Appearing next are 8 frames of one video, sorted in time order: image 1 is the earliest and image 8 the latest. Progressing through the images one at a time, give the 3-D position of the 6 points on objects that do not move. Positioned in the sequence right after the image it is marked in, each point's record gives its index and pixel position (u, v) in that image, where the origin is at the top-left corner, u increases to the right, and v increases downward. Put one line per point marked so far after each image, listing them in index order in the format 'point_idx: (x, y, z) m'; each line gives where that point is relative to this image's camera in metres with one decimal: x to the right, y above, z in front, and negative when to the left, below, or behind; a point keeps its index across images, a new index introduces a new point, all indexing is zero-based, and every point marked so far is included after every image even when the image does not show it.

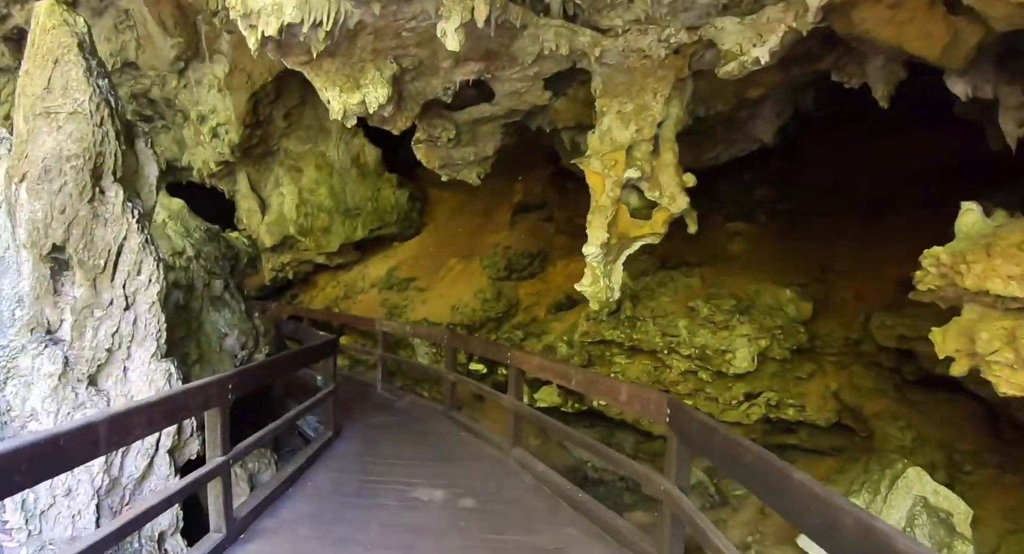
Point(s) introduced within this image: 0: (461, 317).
0: (-0.7, -0.6, +7.3) m
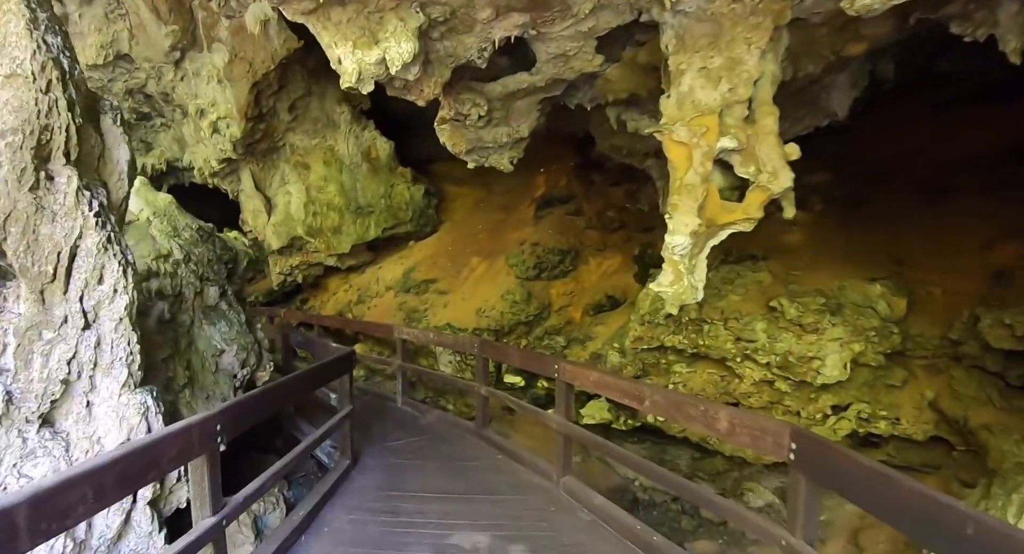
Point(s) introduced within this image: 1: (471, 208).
0: (-0.3, -0.6, +6.6) m
1: (-0.7, +0.9, +8.4) m
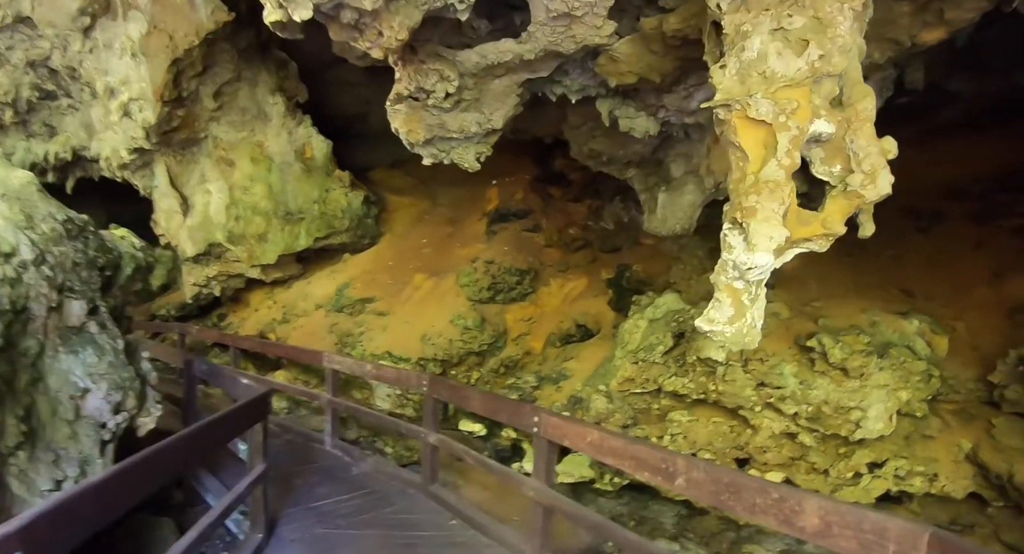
0: (-0.8, -0.8, +5.6) m
1: (-1.3, +0.7, +7.4) m
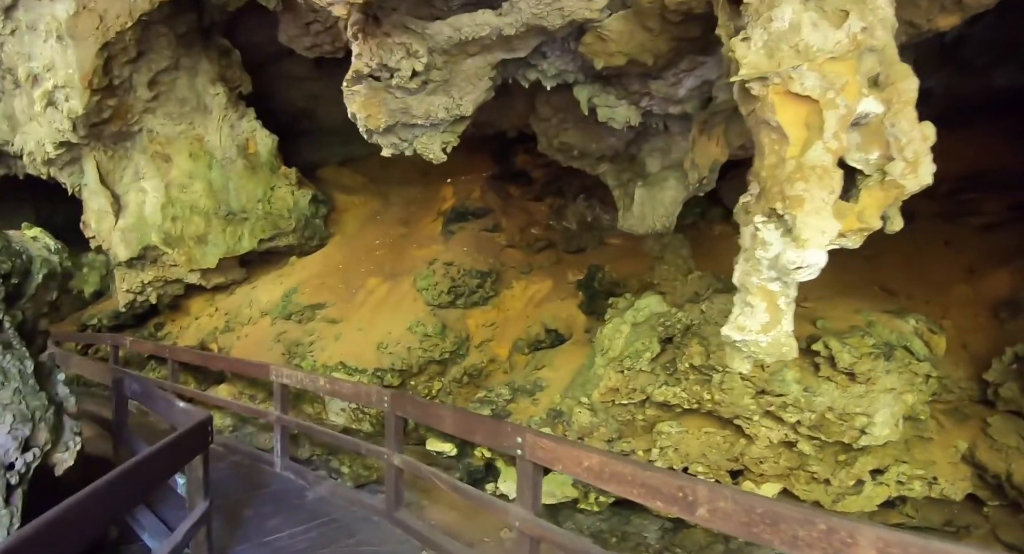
0: (-1.0, -0.8, +5.1) m
1: (-1.7, +0.7, +6.9) m
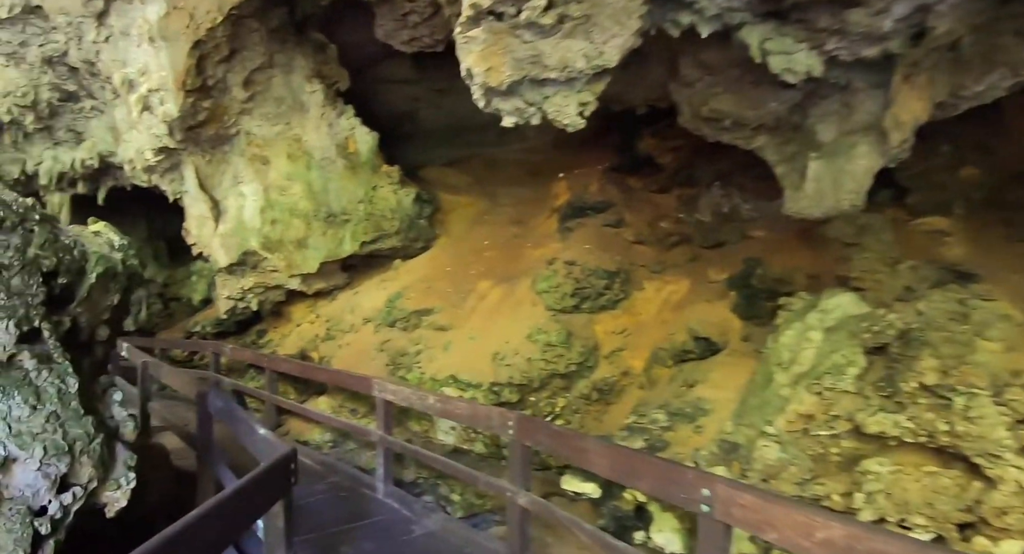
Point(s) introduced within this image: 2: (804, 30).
0: (0.0, -0.8, +4.5) m
1: (-0.4, +0.6, +6.4) m
2: (+1.5, +1.3, +2.9) m
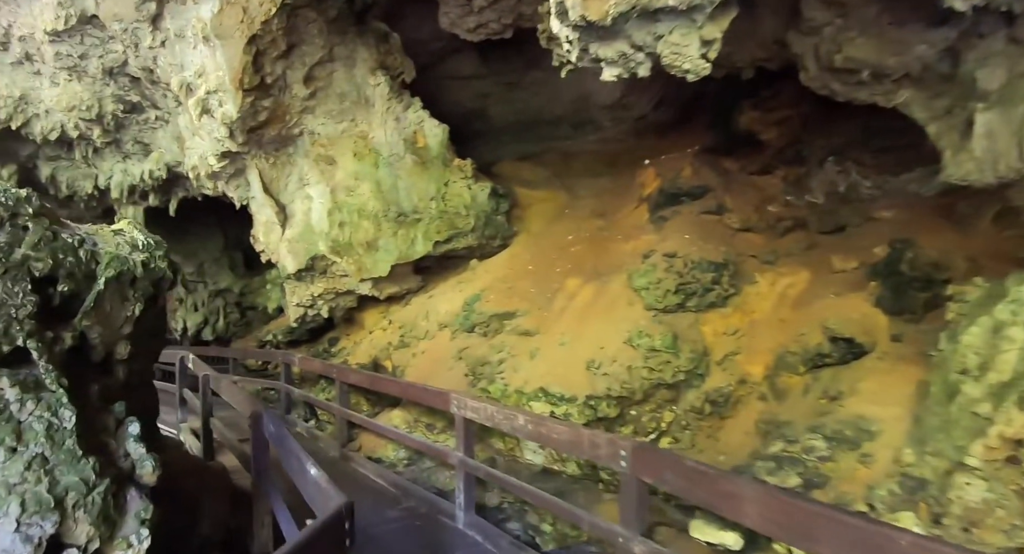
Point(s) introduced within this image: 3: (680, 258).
0: (+0.7, -0.8, +4.0) m
1: (+0.4, +0.6, +5.9) m
2: (+1.9, +1.3, +2.2) m
3: (+1.3, +0.2, +4.5) m
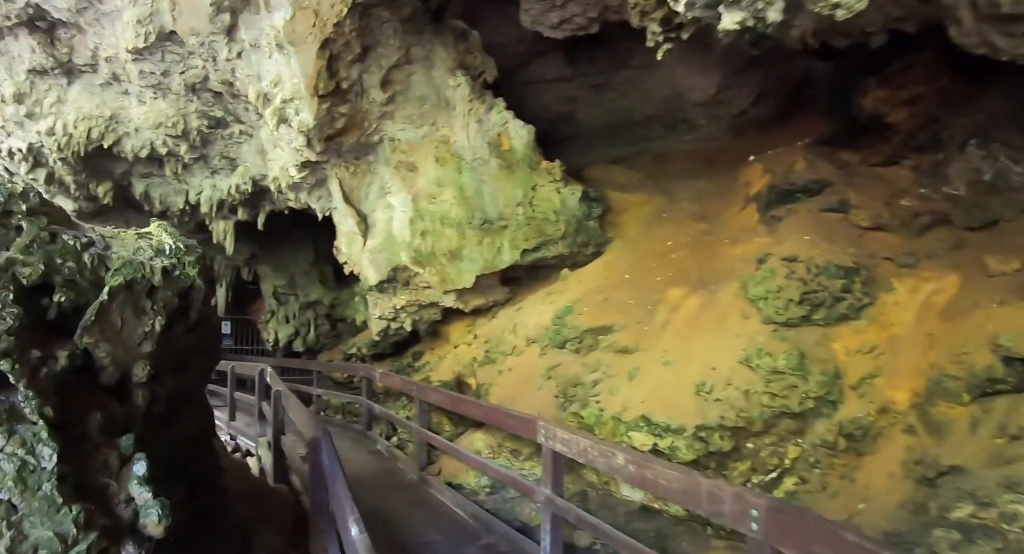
0: (+1.2, -0.8, +3.5) m
1: (+1.3, +0.5, +5.4) m
2: (+2.1, +1.3, +1.6) m
3: (+1.9, +0.1, +3.9) m
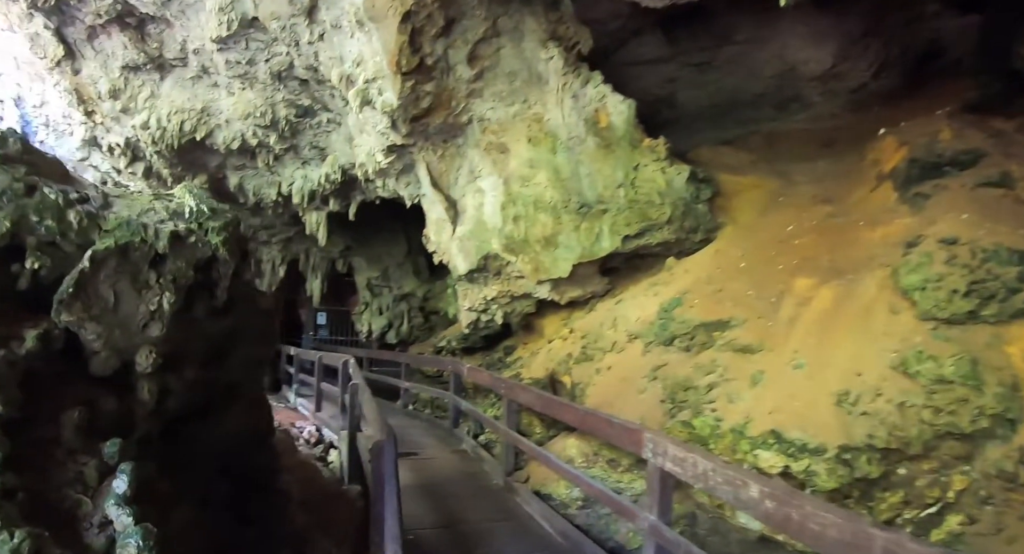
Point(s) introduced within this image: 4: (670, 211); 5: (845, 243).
0: (+1.8, -0.8, +2.9) m
1: (+2.1, +0.6, +4.8) m
2: (+2.3, +1.4, +0.9) m
3: (+2.5, +0.2, +3.2) m
4: (+1.2, +0.5, +4.6) m
5: (+2.4, +0.3, +4.0) m
